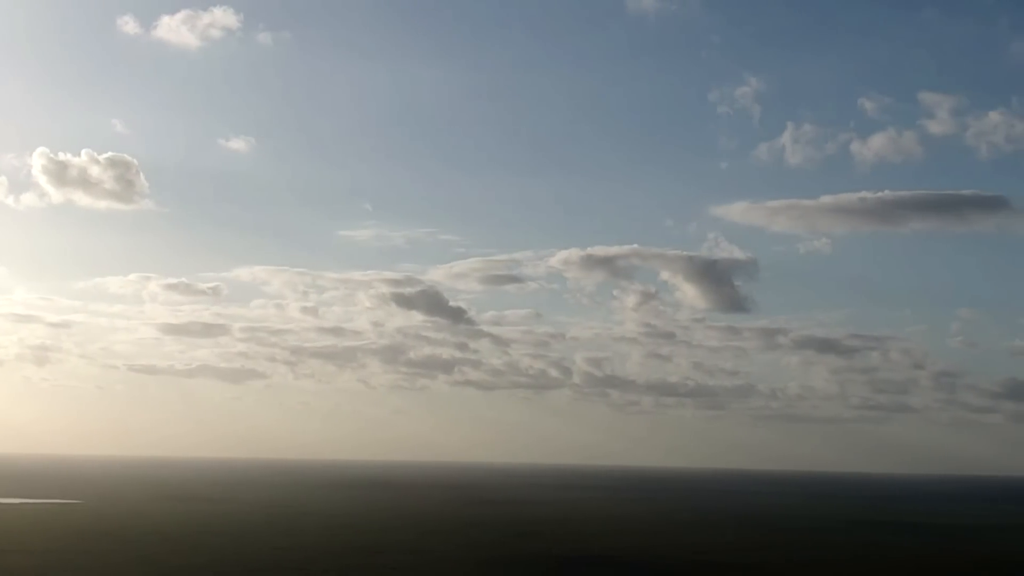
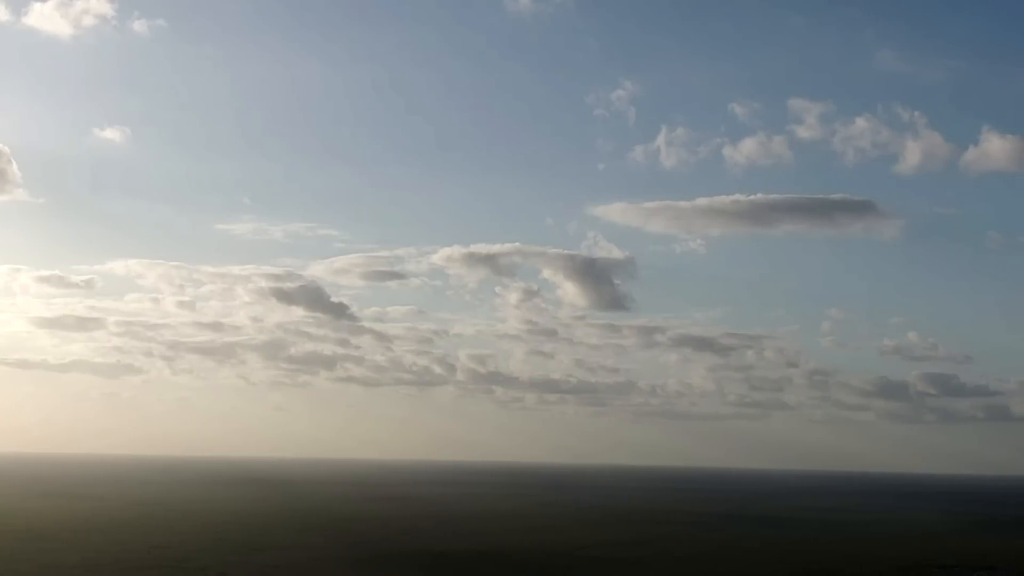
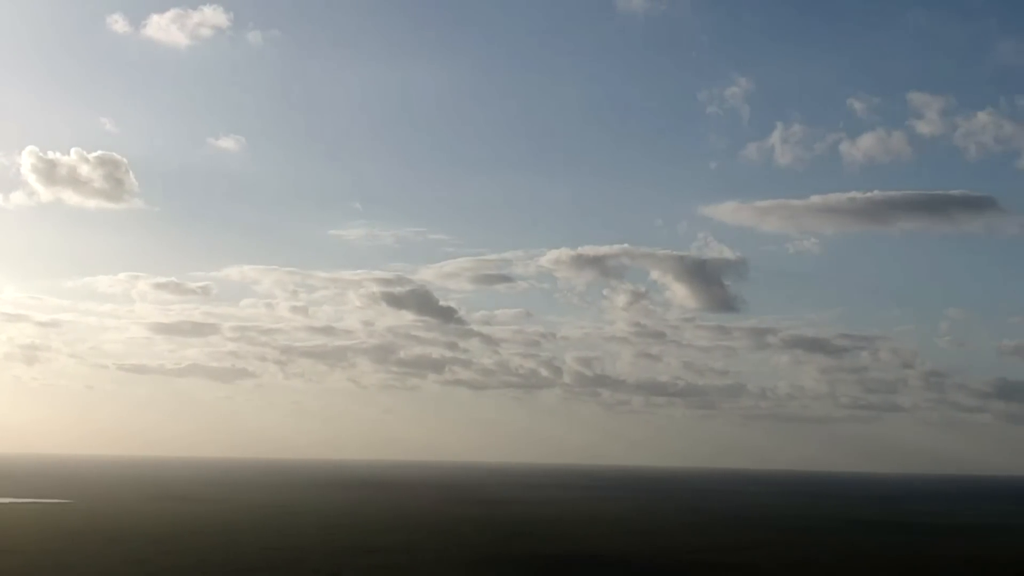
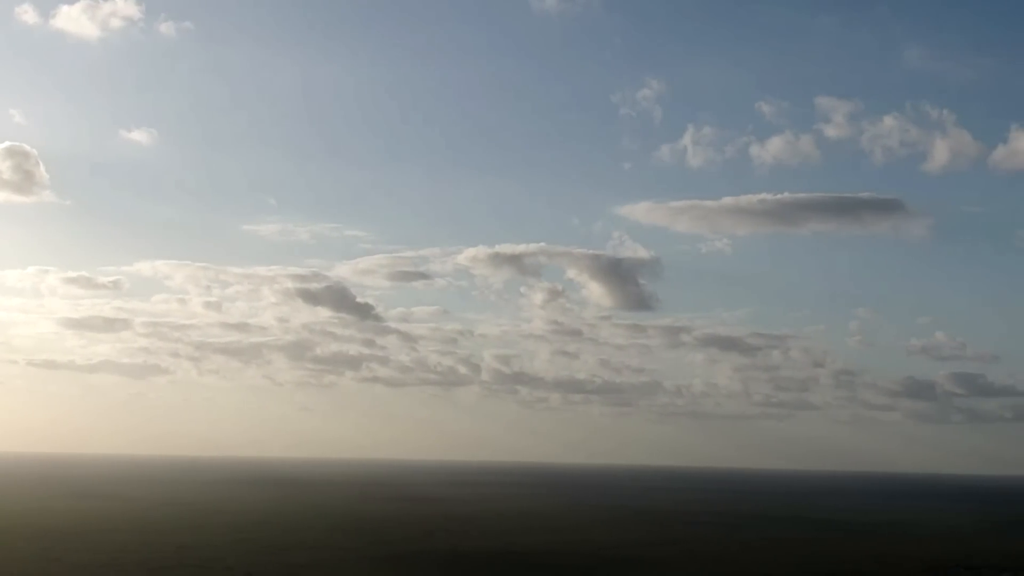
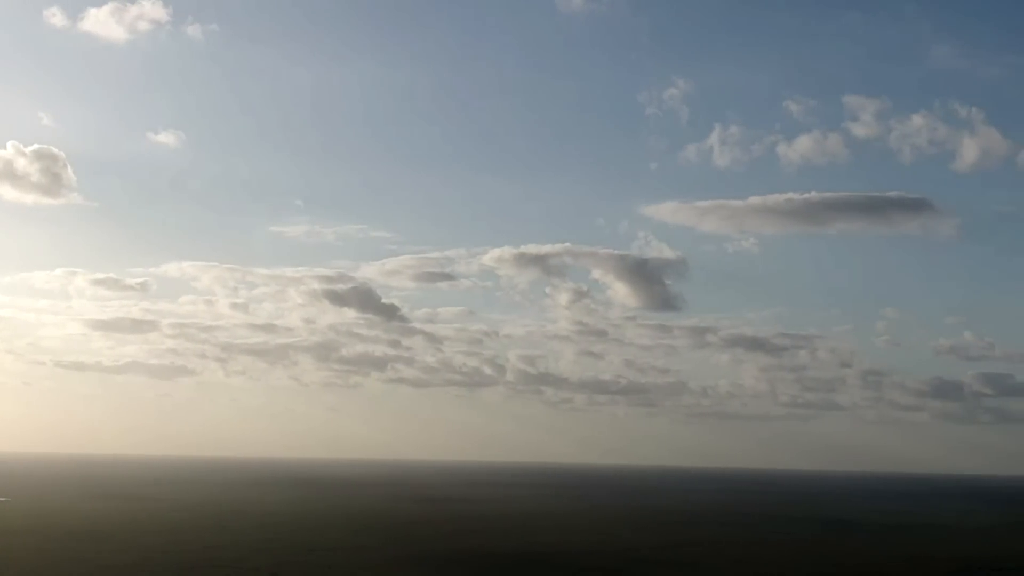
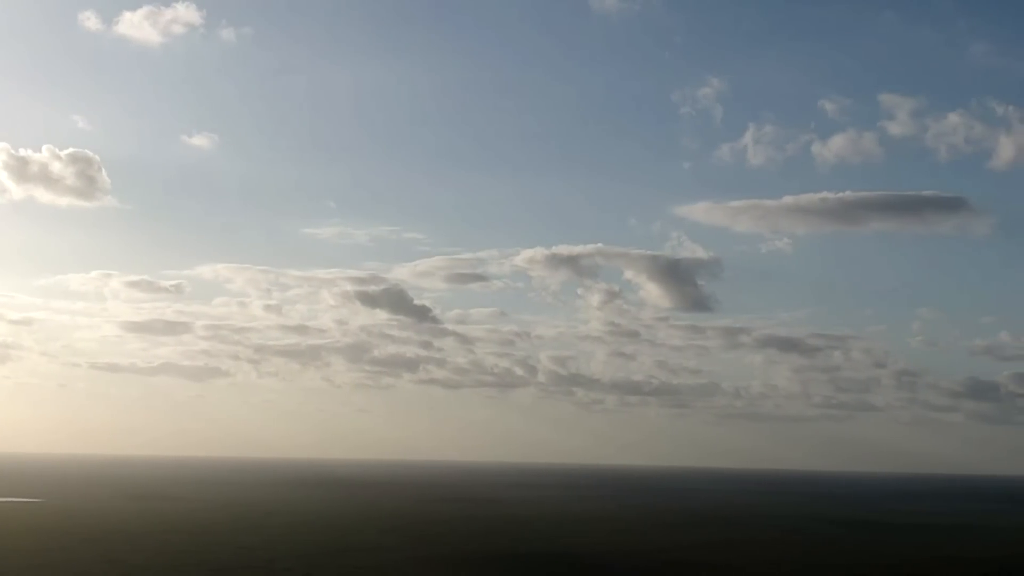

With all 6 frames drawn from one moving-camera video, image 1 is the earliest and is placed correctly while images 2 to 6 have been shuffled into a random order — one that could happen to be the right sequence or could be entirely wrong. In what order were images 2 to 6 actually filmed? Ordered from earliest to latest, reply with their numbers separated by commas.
3, 6, 5, 4, 2
